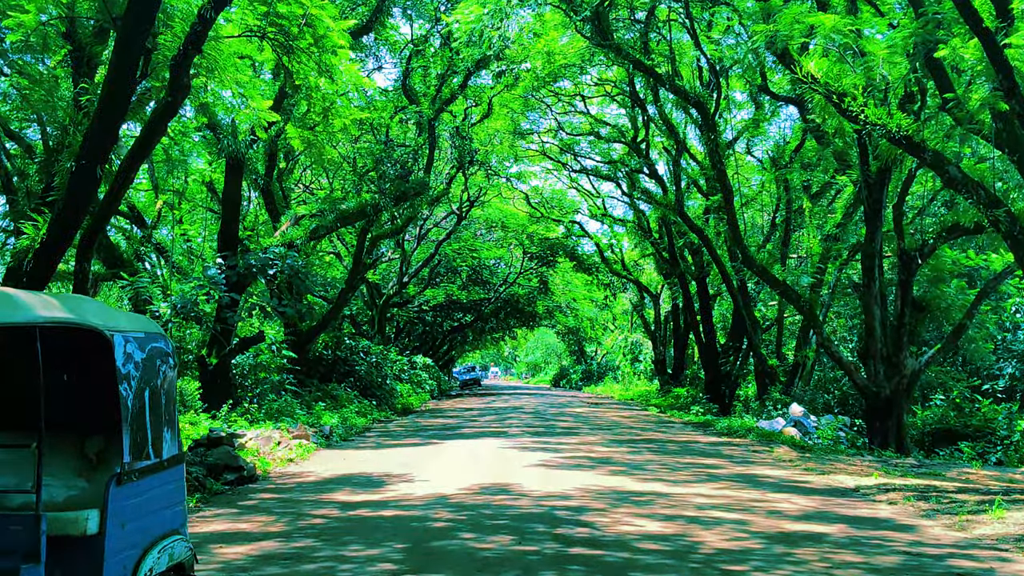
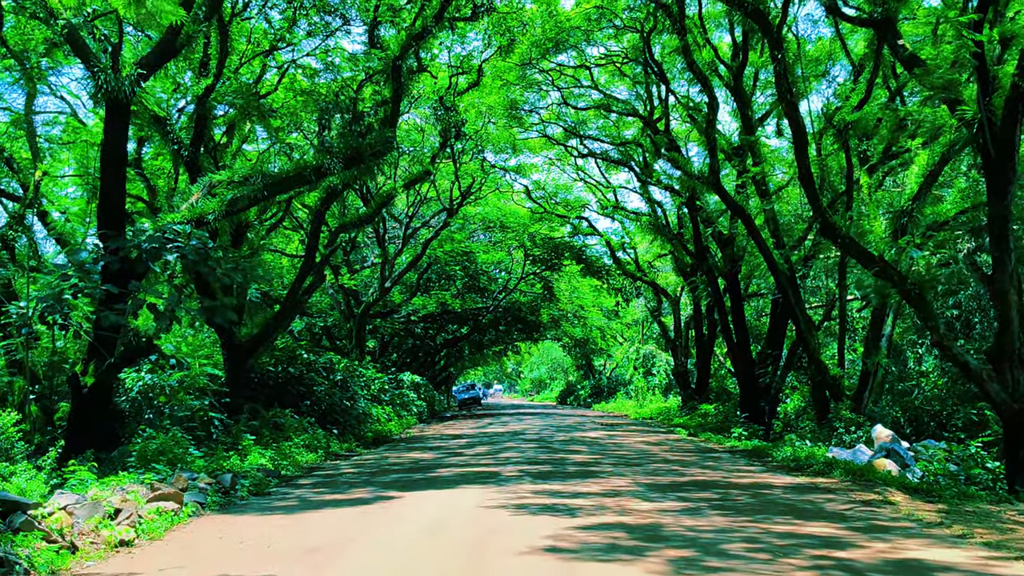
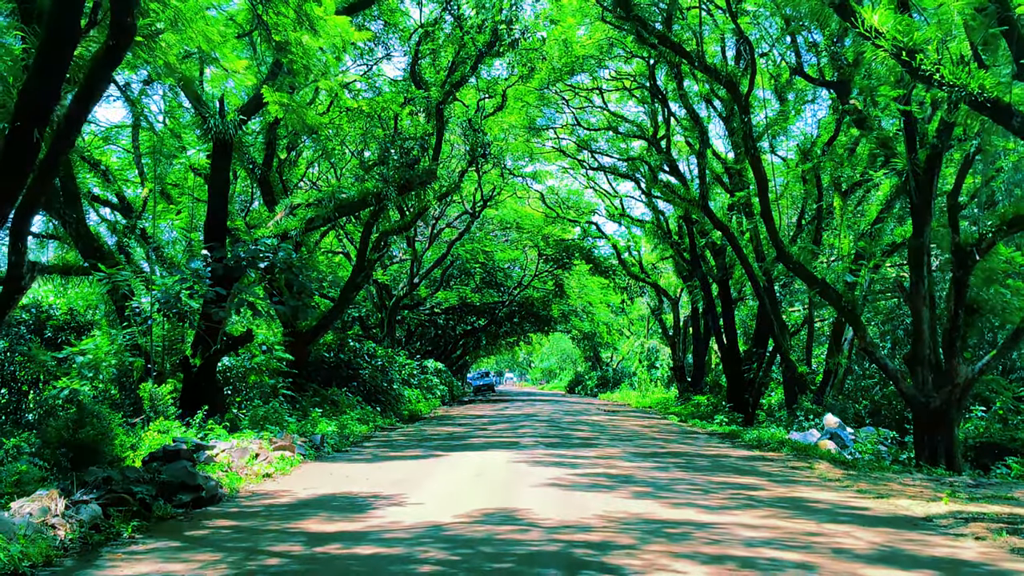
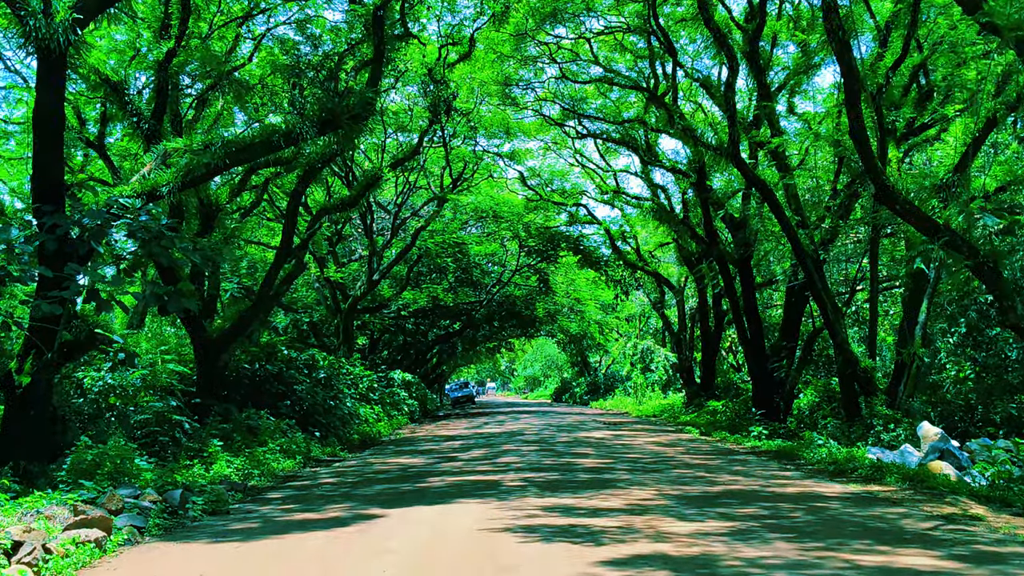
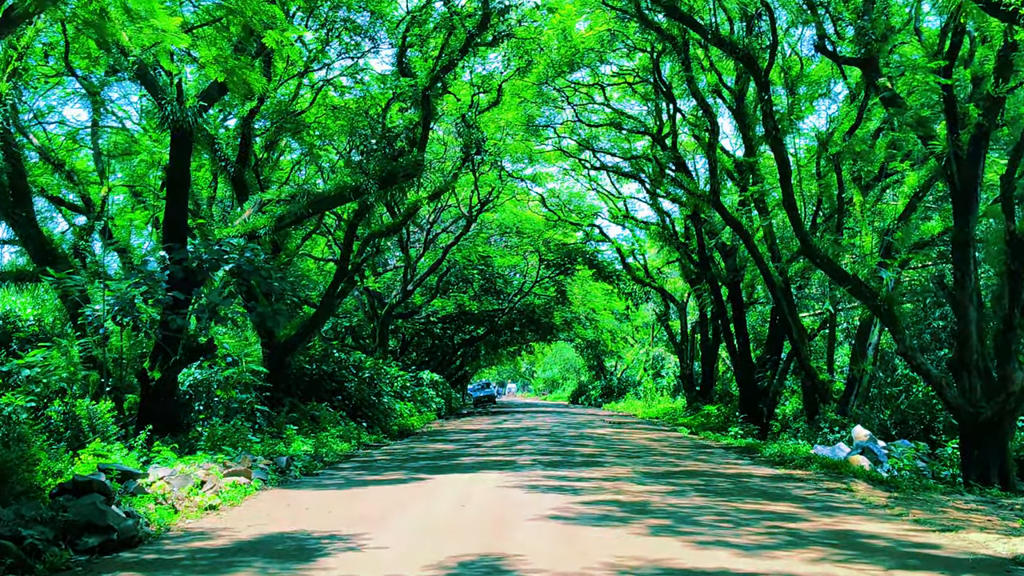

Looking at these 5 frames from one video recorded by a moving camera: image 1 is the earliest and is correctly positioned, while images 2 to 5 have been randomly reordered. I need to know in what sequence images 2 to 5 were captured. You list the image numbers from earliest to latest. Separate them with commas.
3, 5, 2, 4
